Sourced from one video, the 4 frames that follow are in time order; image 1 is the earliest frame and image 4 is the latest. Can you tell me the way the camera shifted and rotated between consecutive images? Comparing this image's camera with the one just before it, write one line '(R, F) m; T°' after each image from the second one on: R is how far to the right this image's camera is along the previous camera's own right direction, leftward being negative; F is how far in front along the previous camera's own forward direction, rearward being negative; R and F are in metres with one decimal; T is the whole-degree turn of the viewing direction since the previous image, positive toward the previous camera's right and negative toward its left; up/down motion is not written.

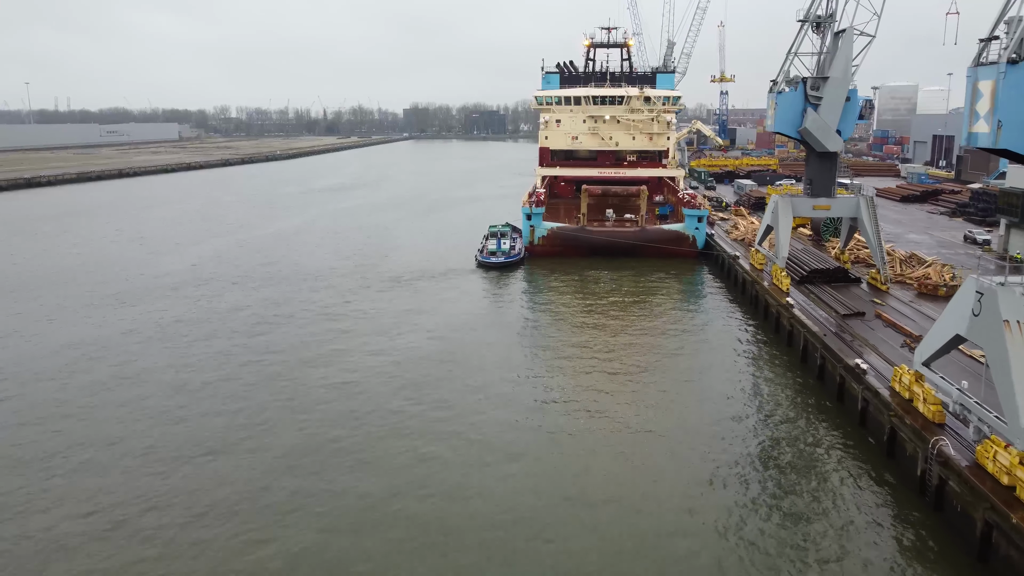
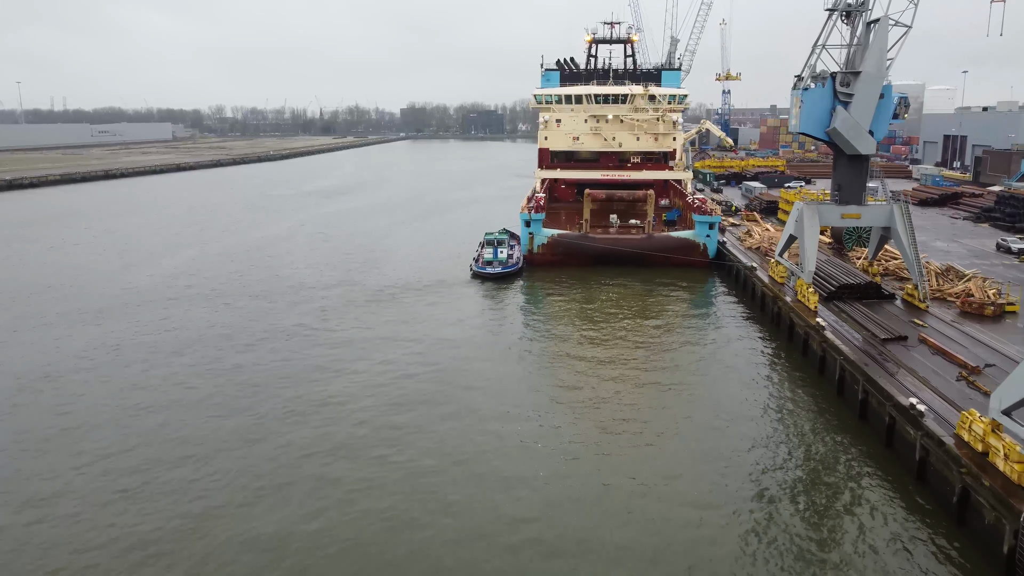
(0.0, +1.5) m; 0°
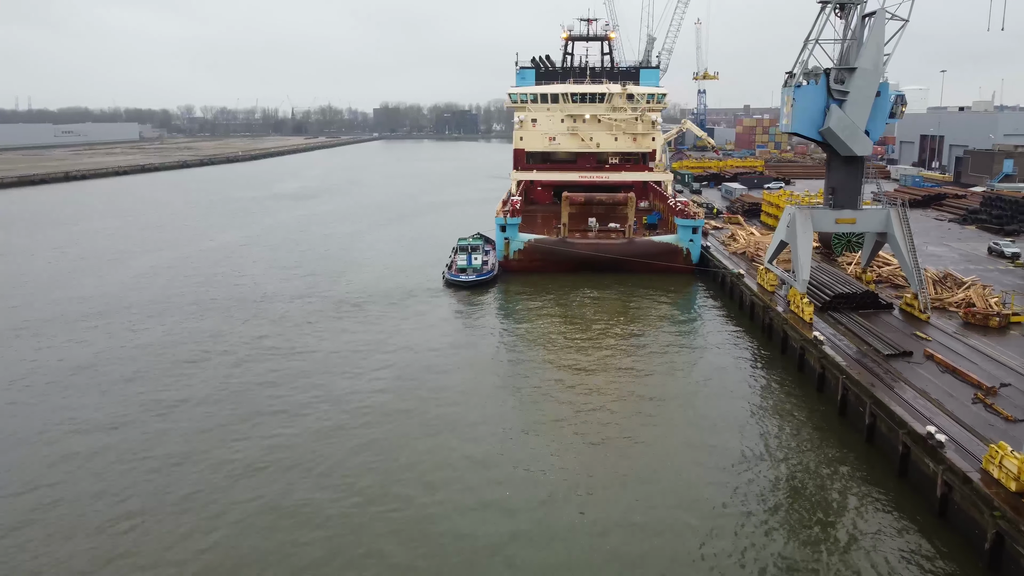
(+0.1, +1.0) m; +2°
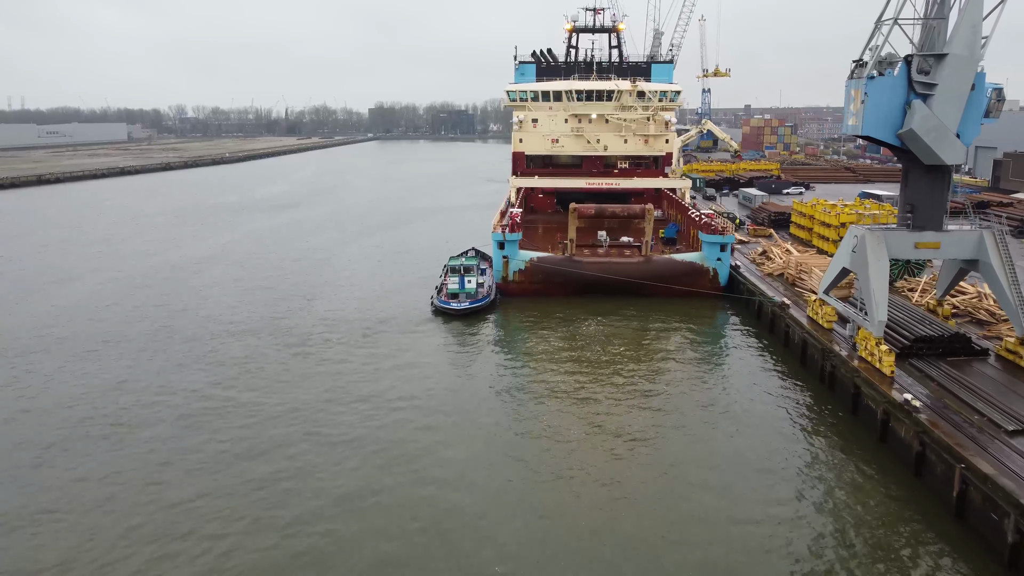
(-0.1, +2.6) m; 0°
